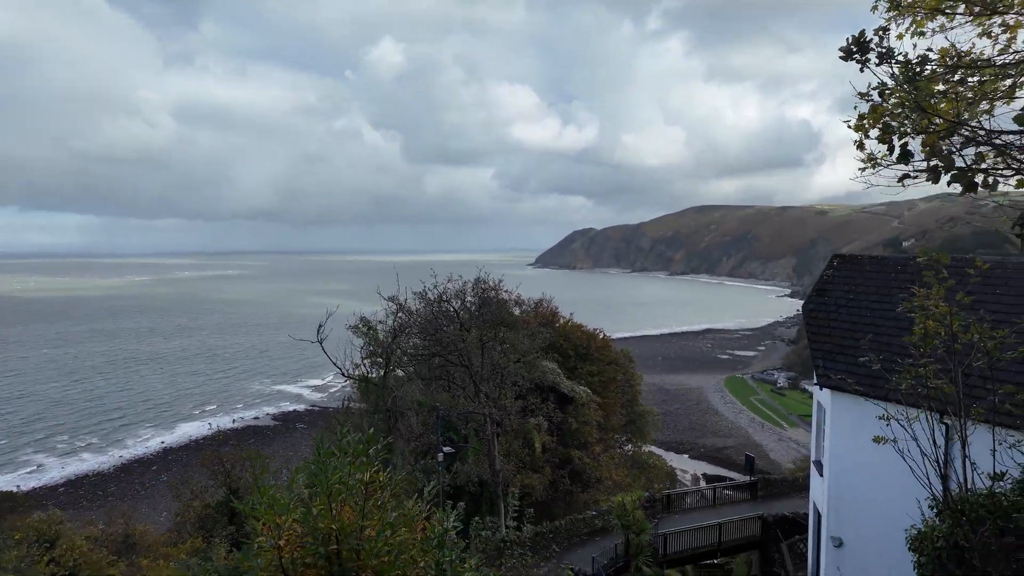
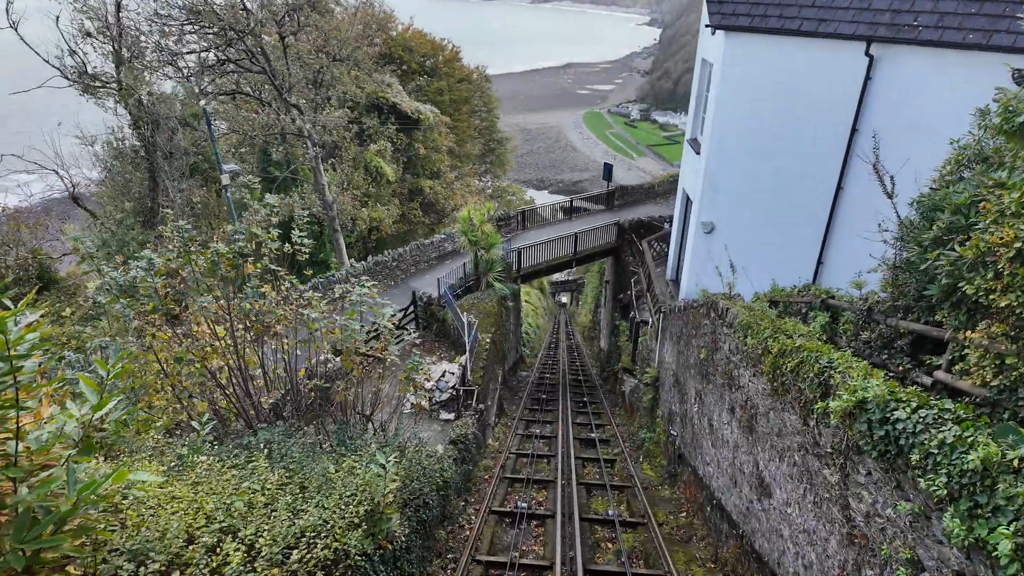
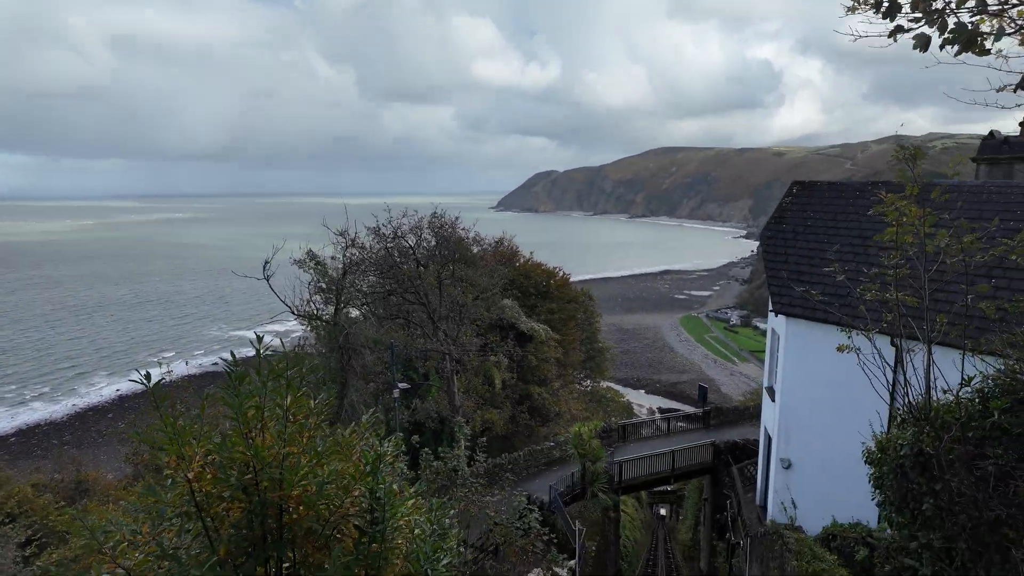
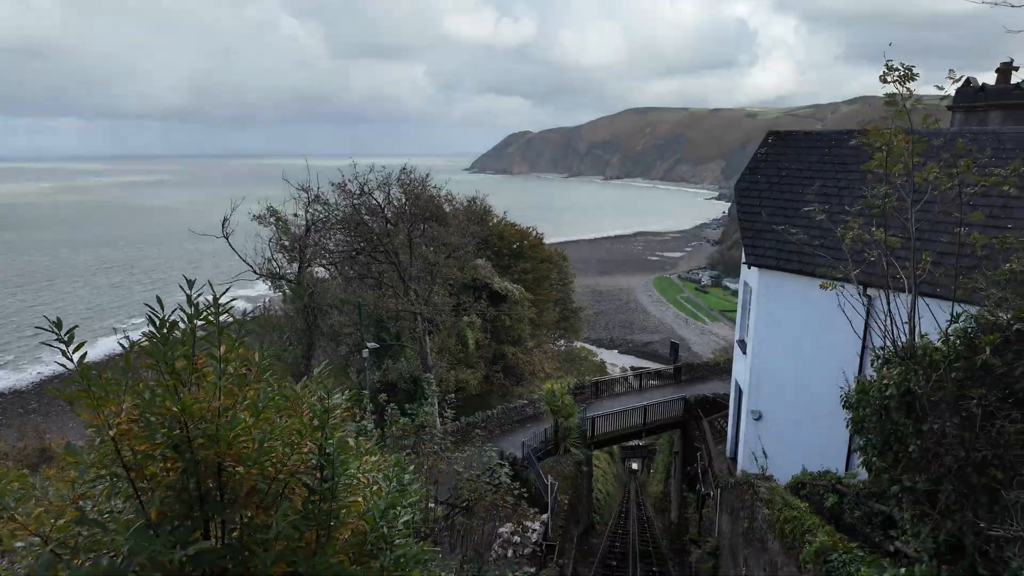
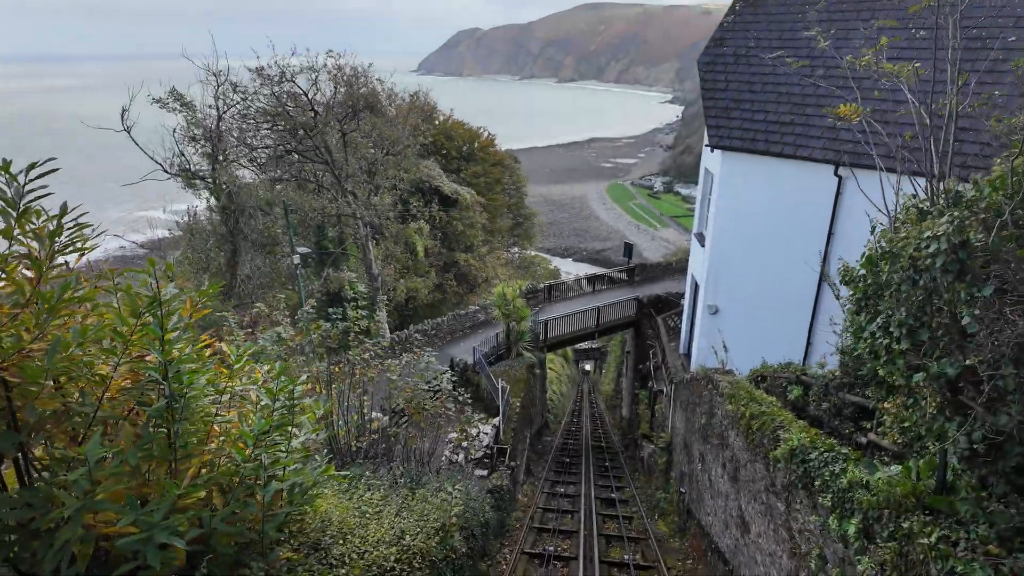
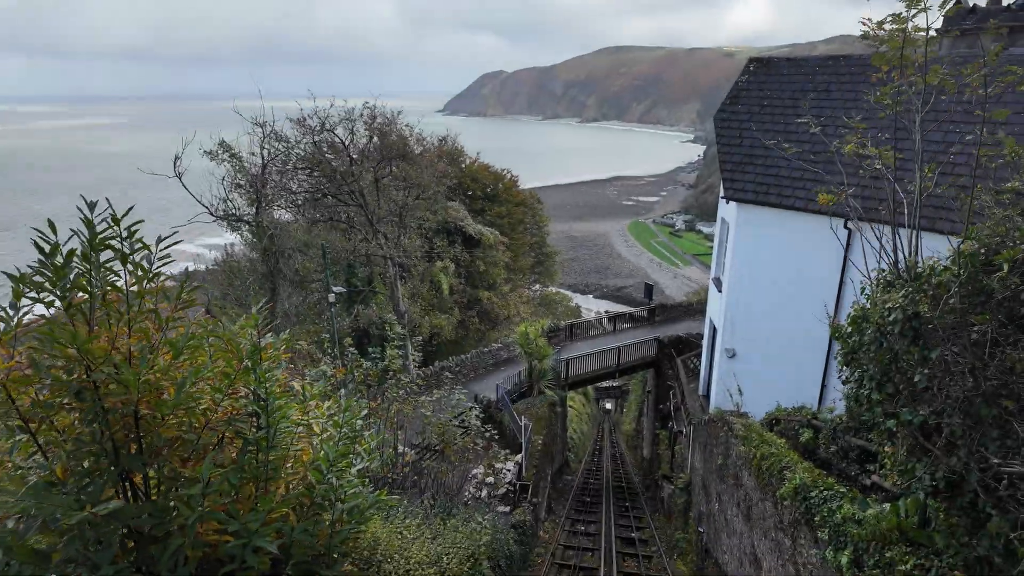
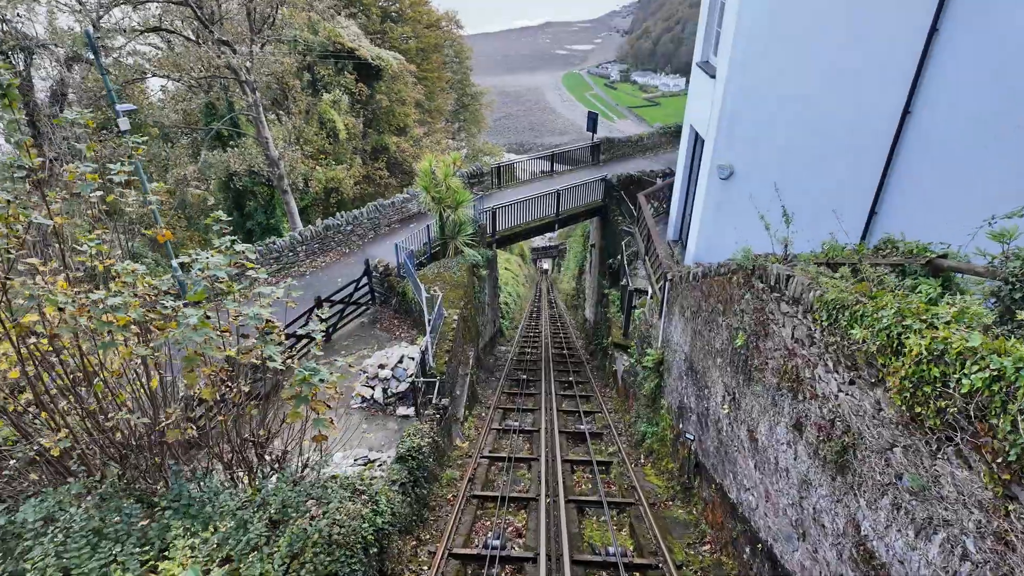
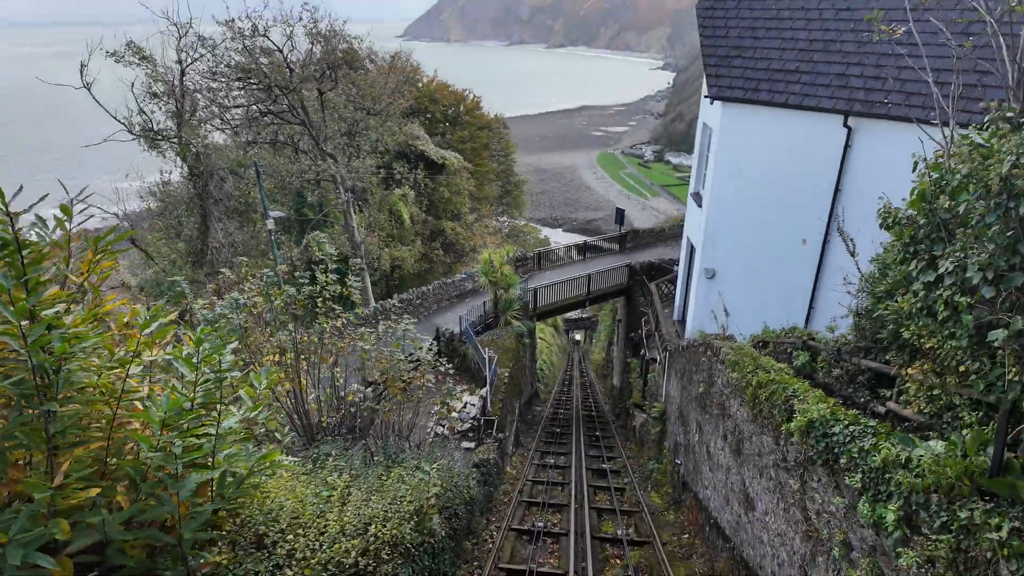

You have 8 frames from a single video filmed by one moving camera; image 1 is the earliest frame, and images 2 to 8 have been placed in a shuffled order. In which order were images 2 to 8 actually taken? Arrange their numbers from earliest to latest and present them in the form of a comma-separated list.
3, 4, 6, 5, 8, 2, 7
